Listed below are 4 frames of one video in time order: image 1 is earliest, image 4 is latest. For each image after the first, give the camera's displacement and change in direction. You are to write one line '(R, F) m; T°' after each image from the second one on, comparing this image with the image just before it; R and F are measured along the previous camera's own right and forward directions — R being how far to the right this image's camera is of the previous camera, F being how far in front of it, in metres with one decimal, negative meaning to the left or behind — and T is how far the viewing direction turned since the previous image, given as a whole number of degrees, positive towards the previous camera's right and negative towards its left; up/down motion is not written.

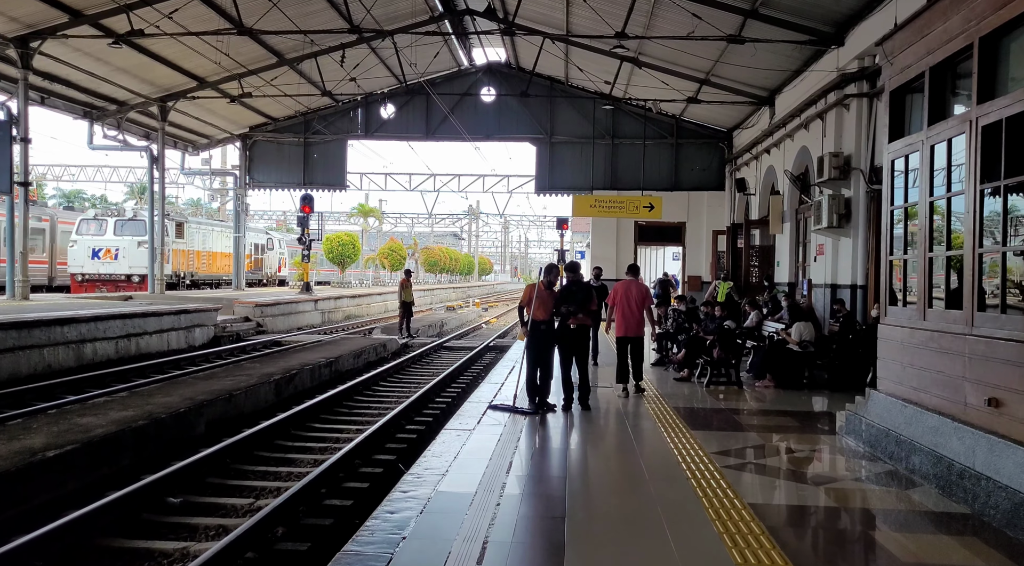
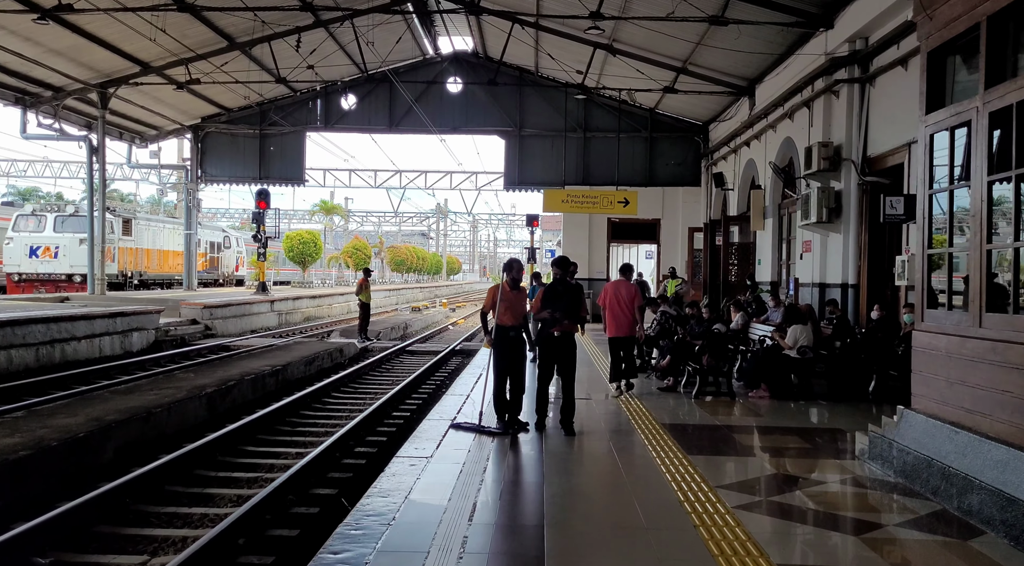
(0.0, +1.3) m; +2°
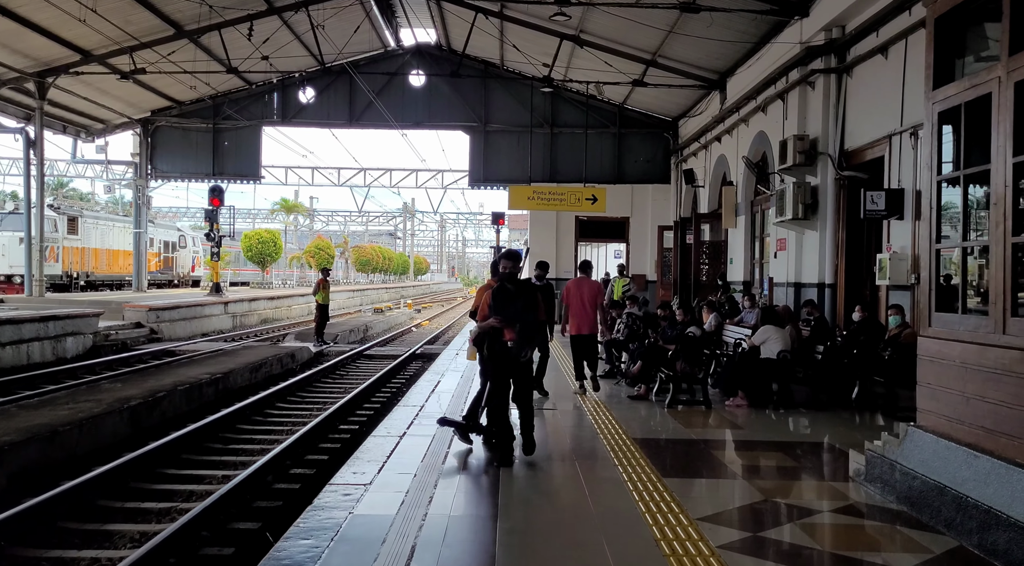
(+0.1, +0.8) m; +2°
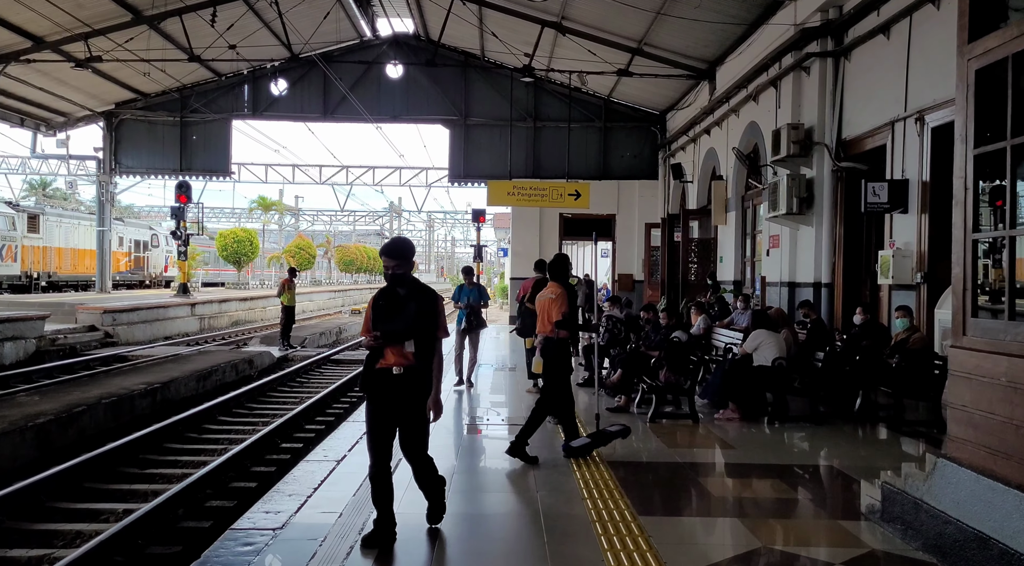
(+0.2, +1.0) m; +1°
